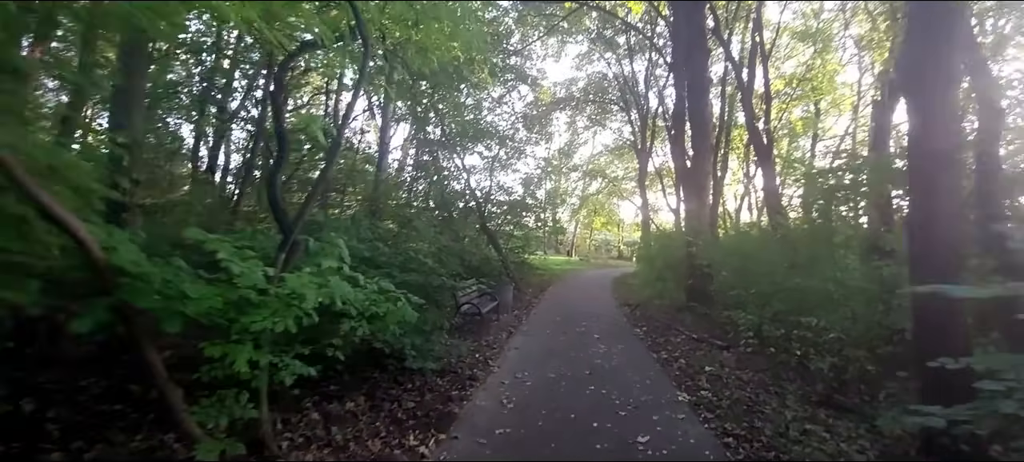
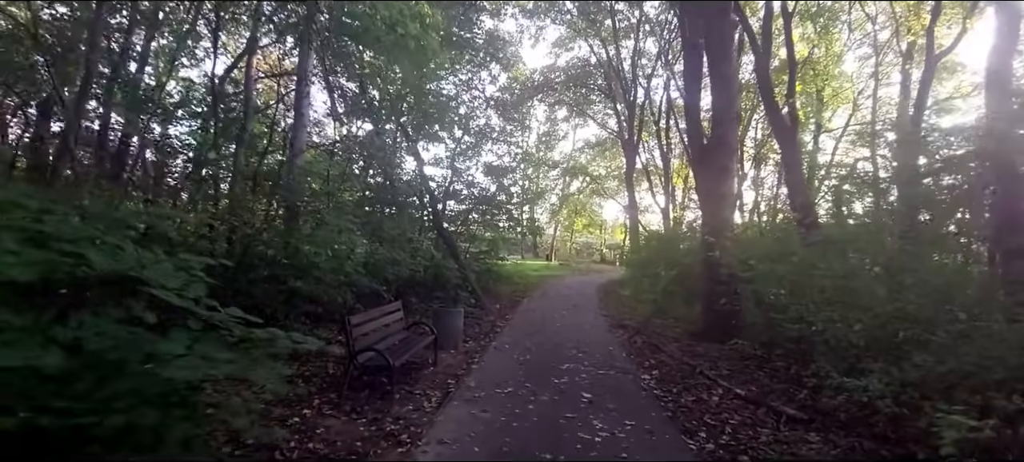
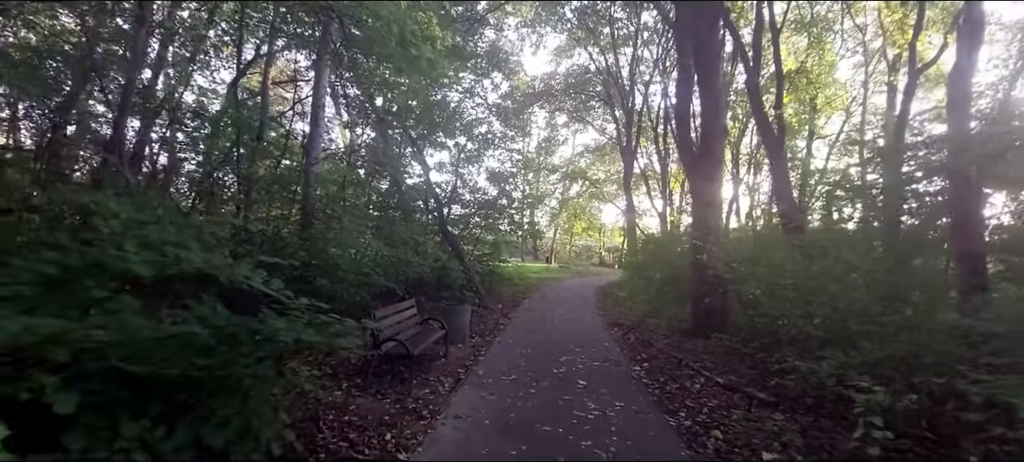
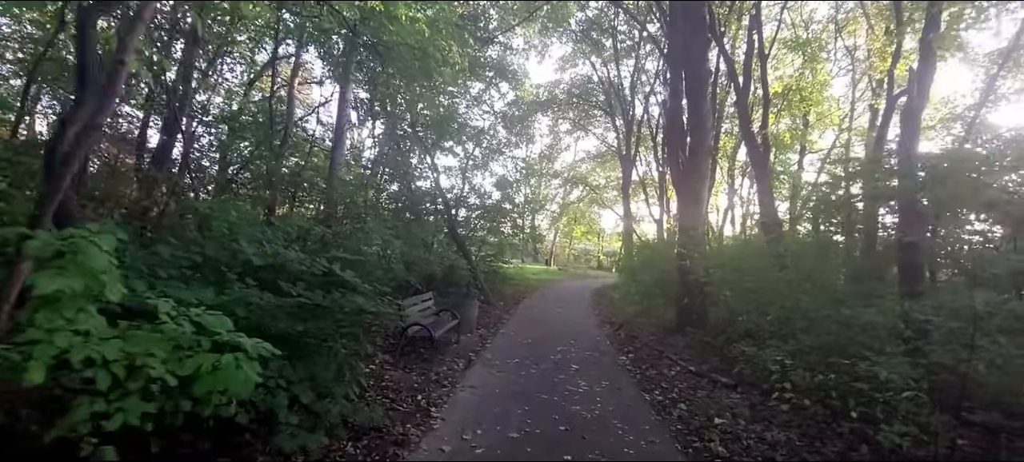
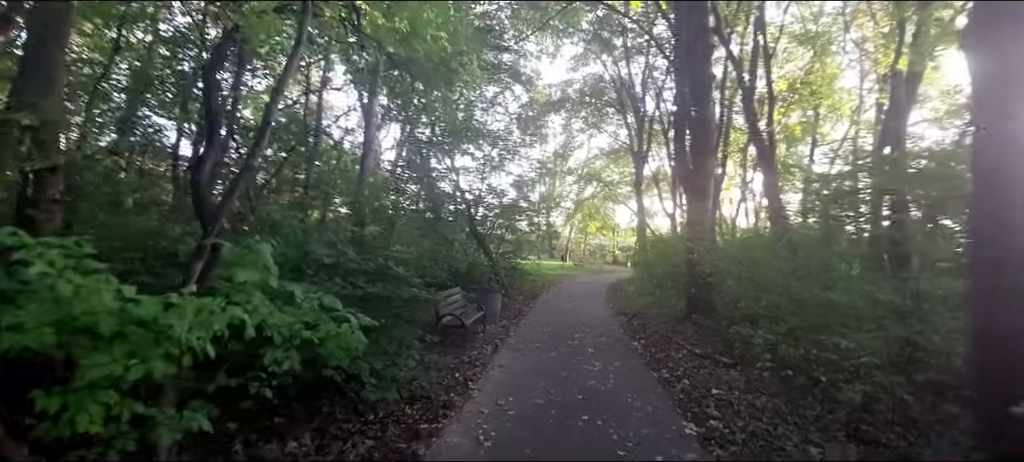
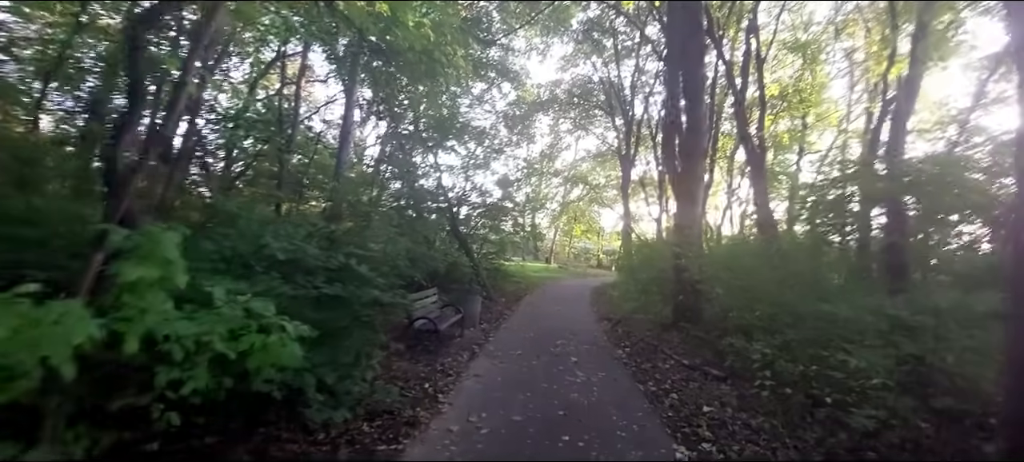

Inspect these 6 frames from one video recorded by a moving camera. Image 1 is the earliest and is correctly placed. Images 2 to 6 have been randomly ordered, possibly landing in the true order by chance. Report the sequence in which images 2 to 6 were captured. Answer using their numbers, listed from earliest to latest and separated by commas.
5, 6, 4, 3, 2
